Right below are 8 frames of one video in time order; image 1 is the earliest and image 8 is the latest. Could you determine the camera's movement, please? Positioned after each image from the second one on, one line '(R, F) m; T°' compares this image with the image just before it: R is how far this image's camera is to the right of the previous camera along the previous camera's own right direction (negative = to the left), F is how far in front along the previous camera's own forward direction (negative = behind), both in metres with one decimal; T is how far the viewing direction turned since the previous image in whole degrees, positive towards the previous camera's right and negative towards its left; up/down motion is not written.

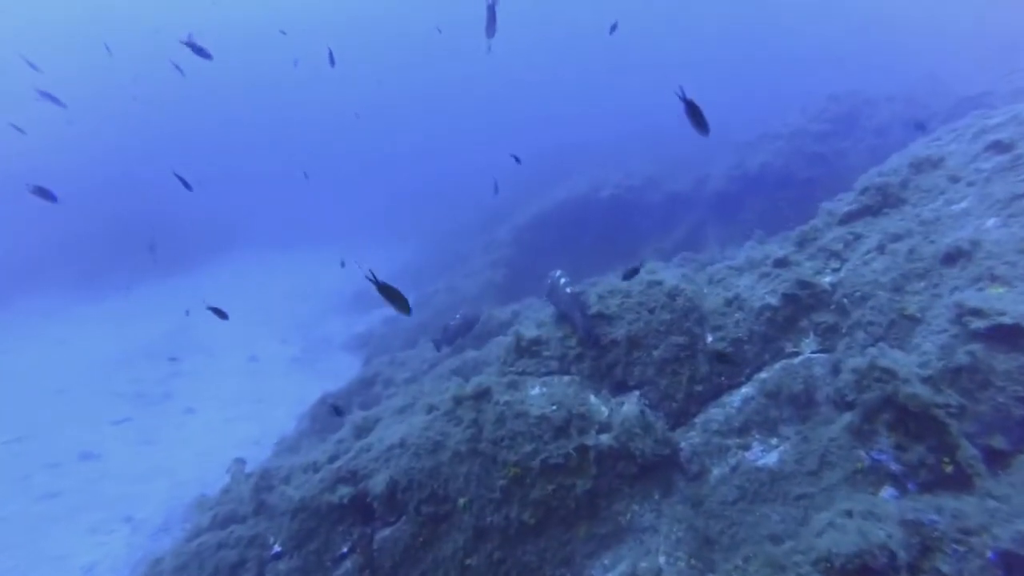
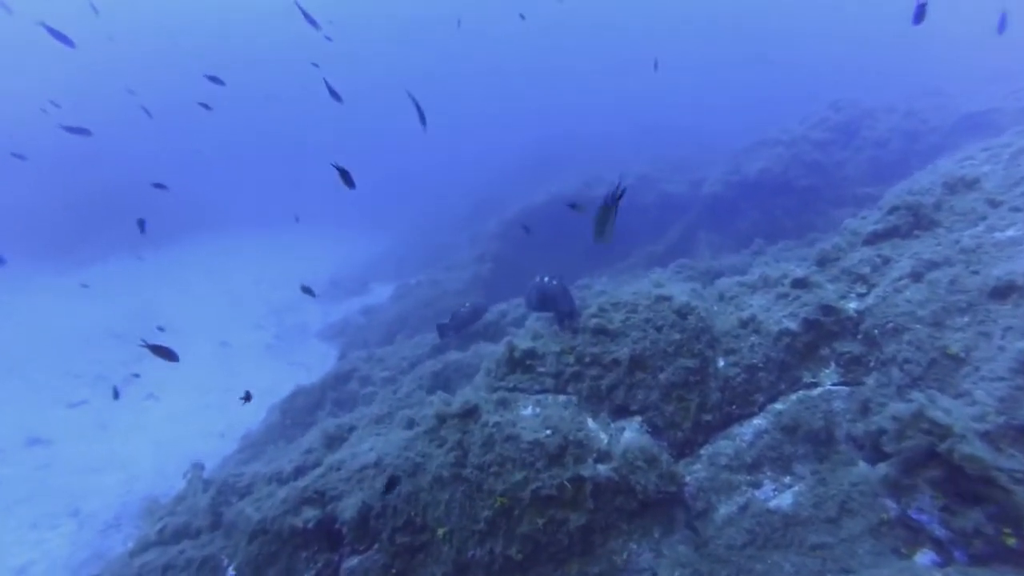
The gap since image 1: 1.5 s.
(-0.1, +0.6) m; +2°
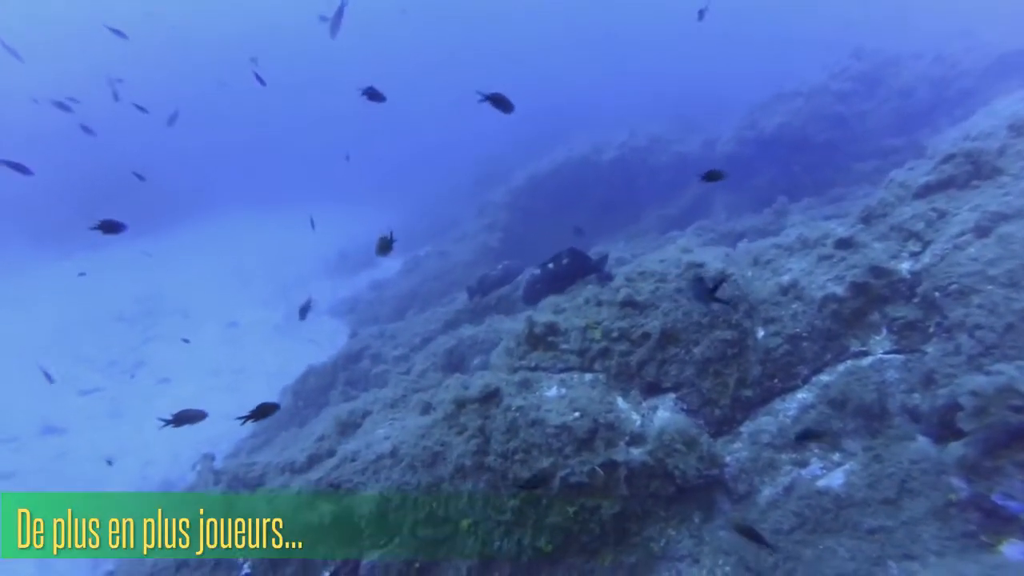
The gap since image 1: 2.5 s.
(-0.1, +0.4) m; -1°
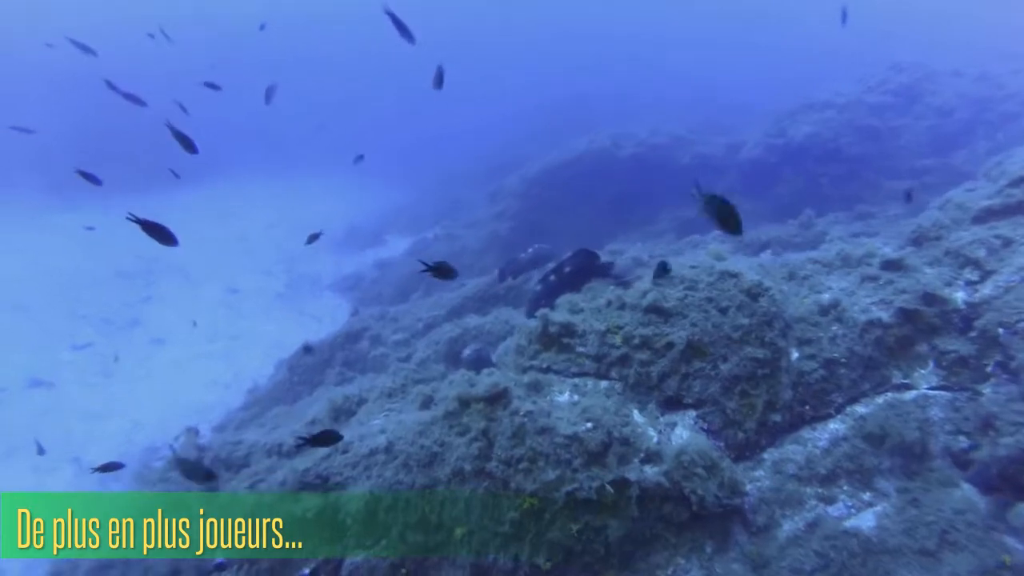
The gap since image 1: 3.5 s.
(-0.1, +0.4) m; 0°
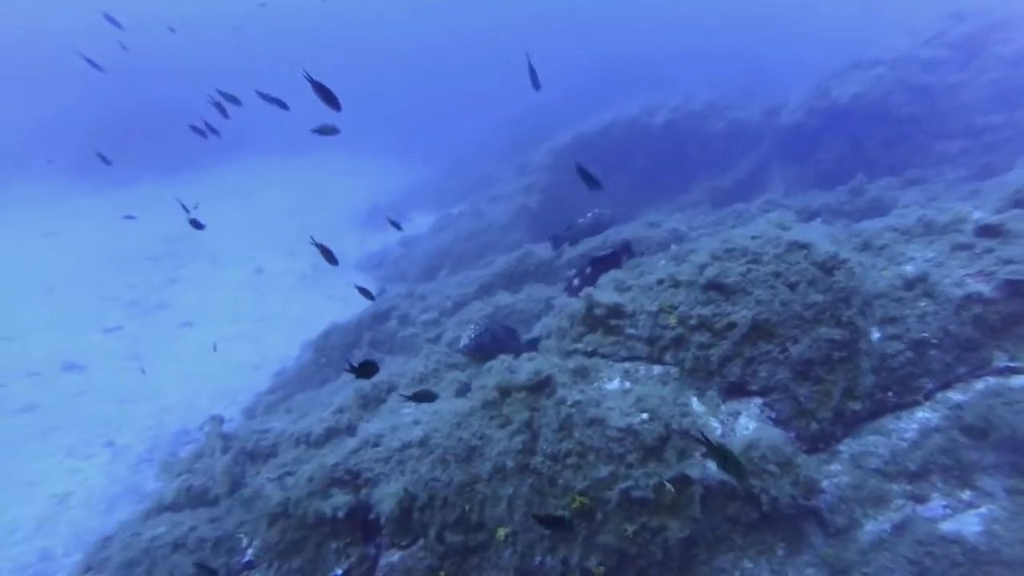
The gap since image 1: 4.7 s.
(-0.1, +0.4) m; -2°
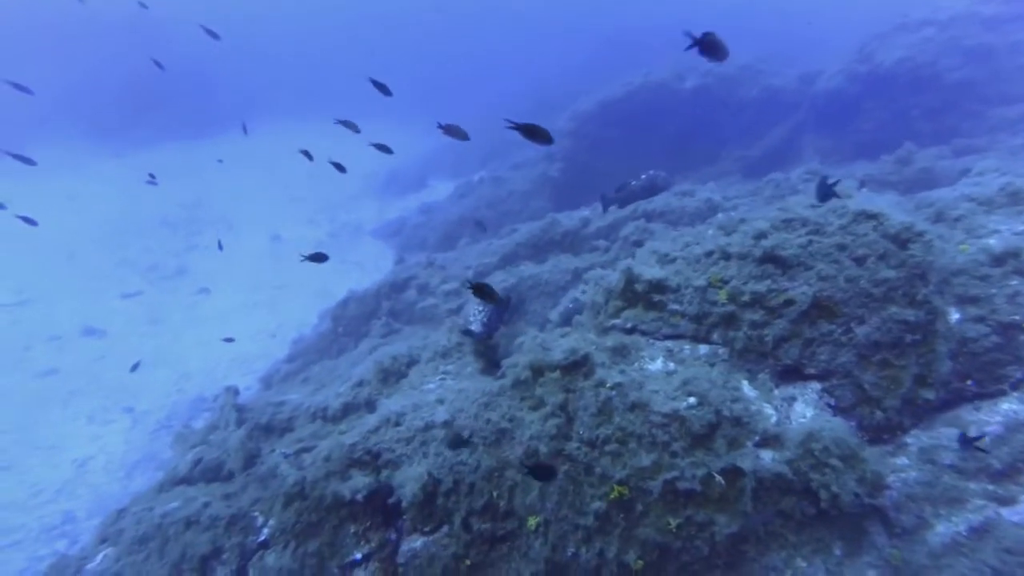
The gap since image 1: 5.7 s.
(-0.1, +0.4) m; -2°
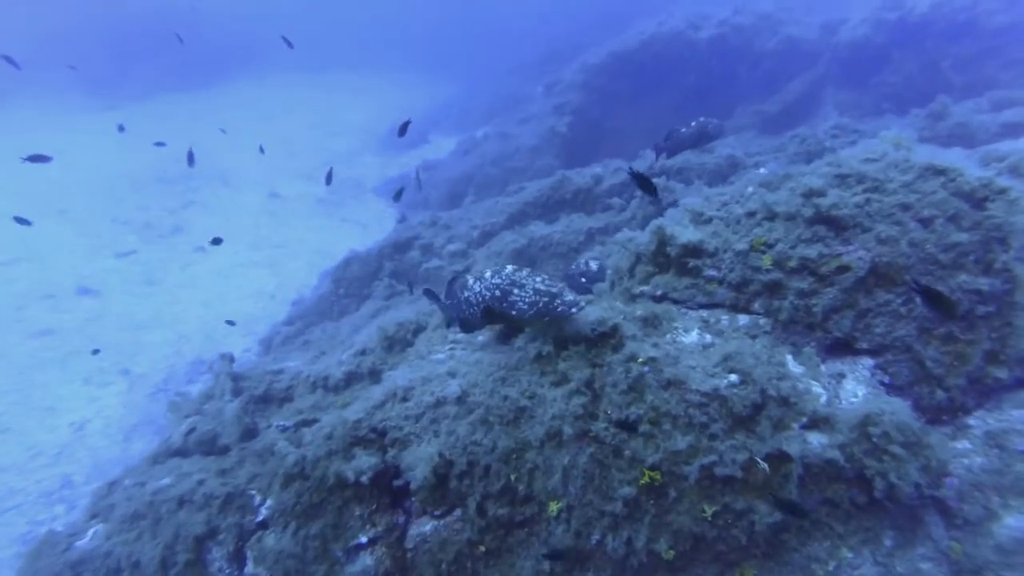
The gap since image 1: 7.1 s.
(-0.1, +0.4) m; 0°
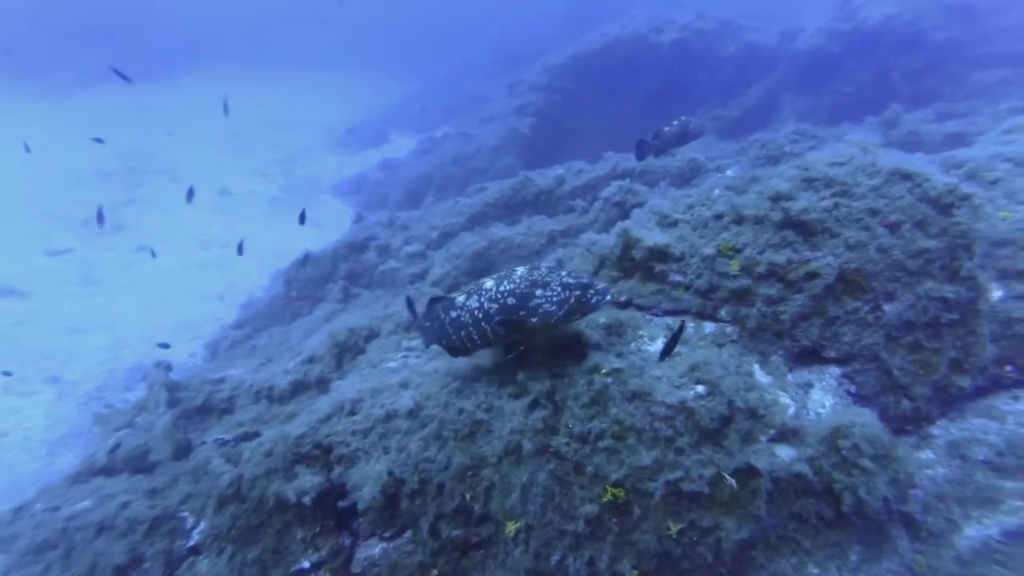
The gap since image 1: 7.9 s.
(0.0, +0.2) m; +4°
